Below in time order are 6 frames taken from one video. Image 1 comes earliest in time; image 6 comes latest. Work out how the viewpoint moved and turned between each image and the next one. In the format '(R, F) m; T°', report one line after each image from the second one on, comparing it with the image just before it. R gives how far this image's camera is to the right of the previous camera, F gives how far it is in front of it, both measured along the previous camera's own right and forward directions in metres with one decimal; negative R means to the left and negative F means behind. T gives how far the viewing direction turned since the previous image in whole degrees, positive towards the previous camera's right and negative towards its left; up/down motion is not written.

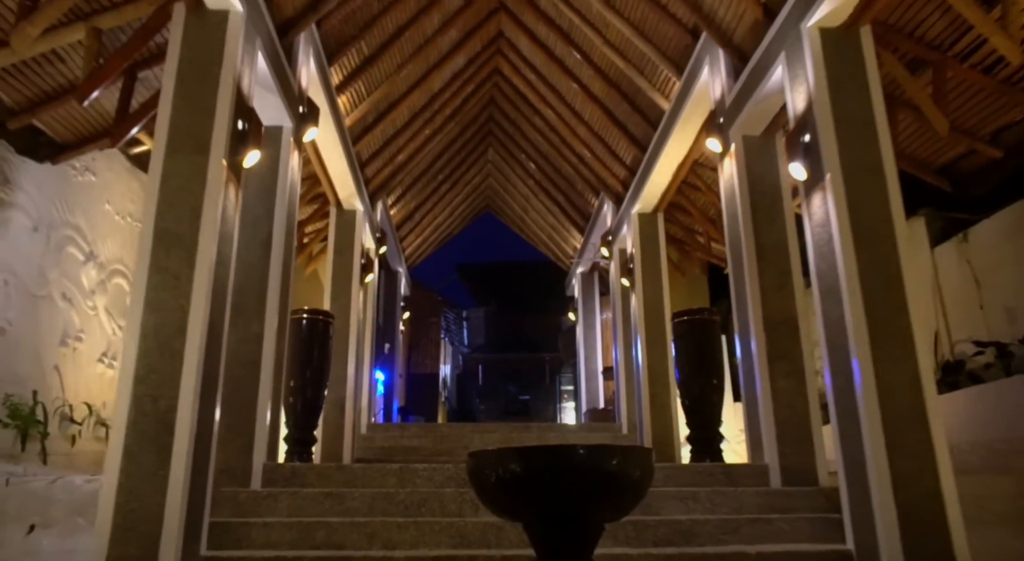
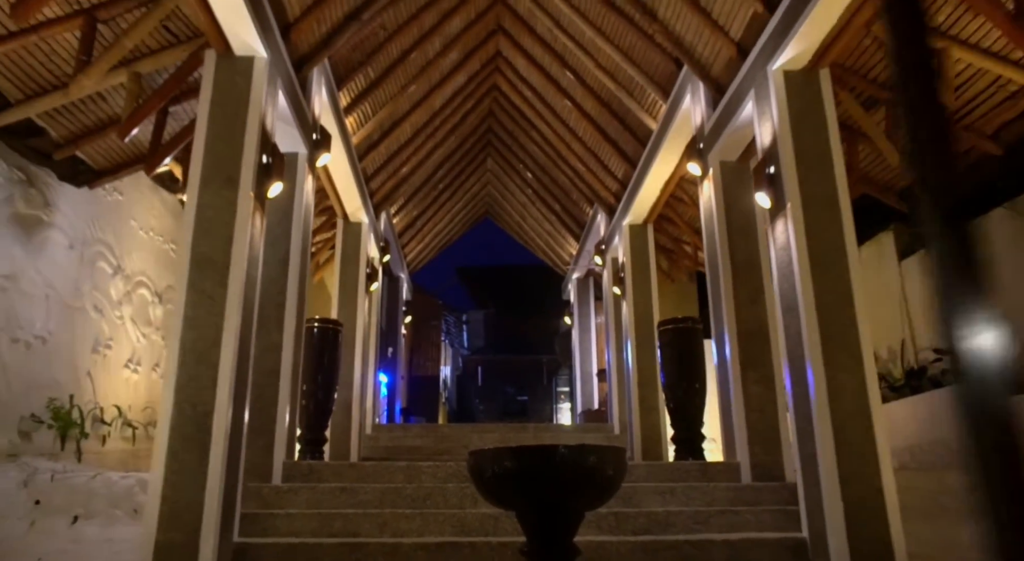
(0.0, -0.4) m; 0°
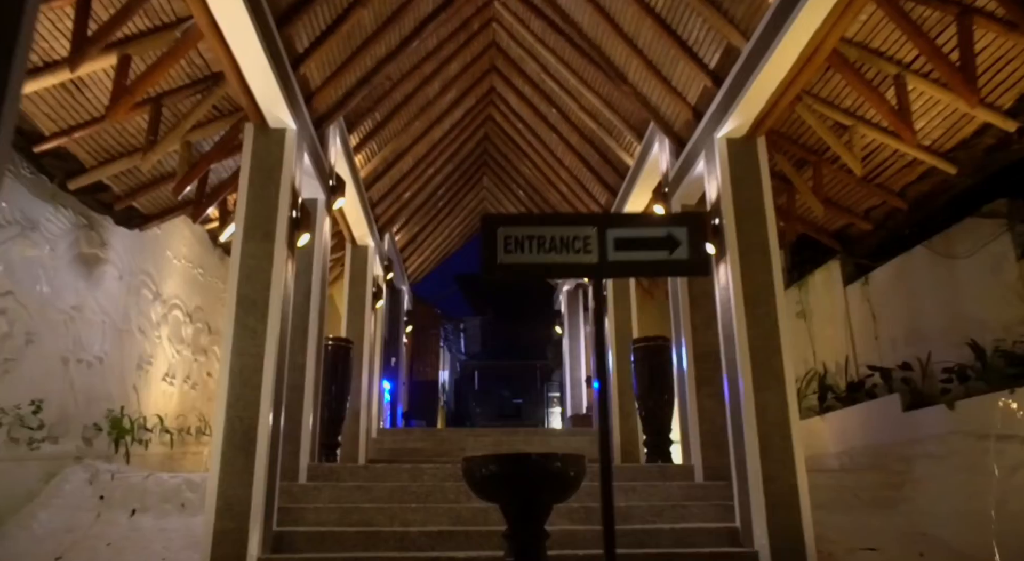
(+0.1, -0.7) m; 0°
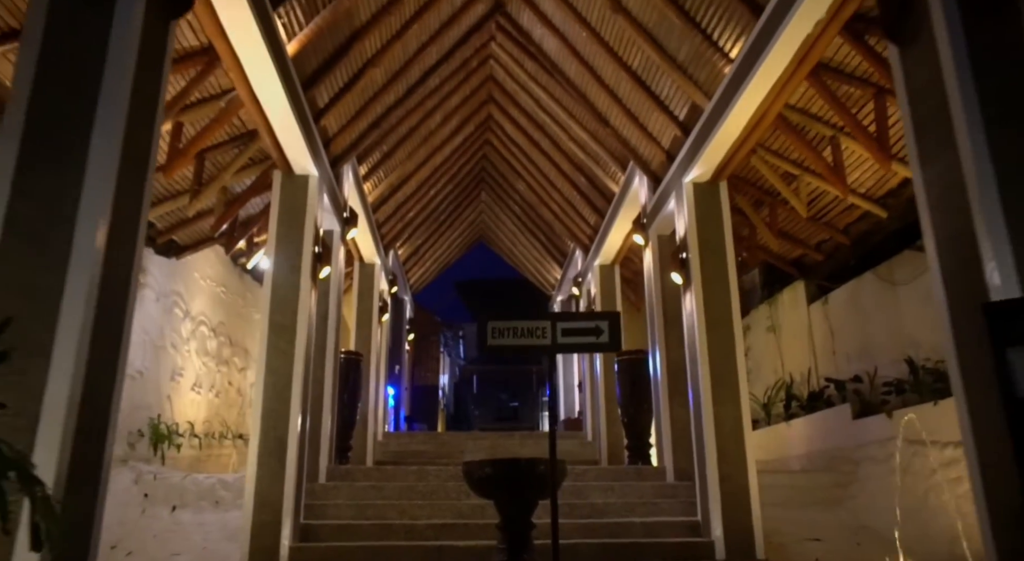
(0.0, -0.6) m; 0°
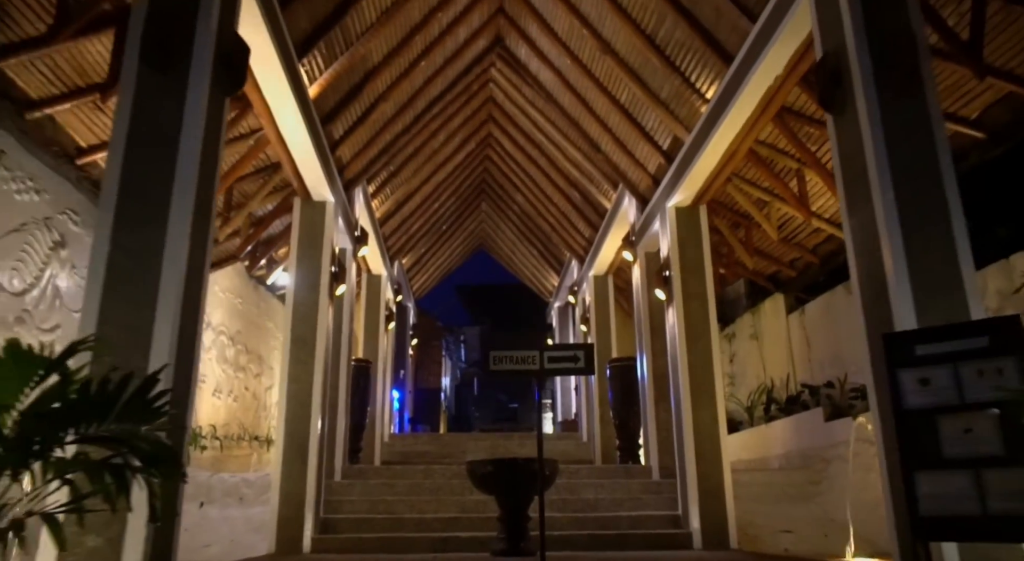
(0.0, -0.5) m; 0°
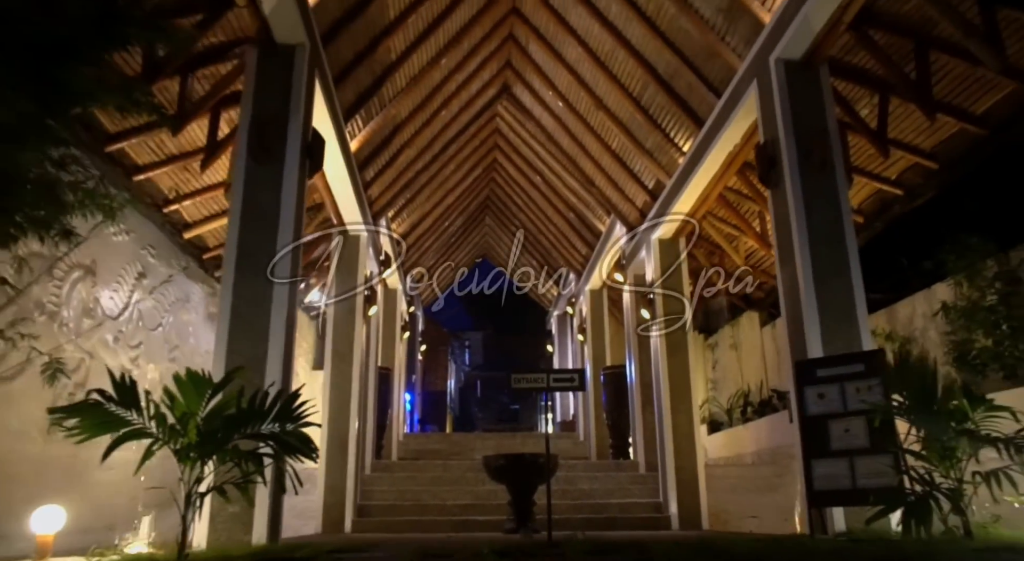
(-0.1, -0.9) m; 0°
